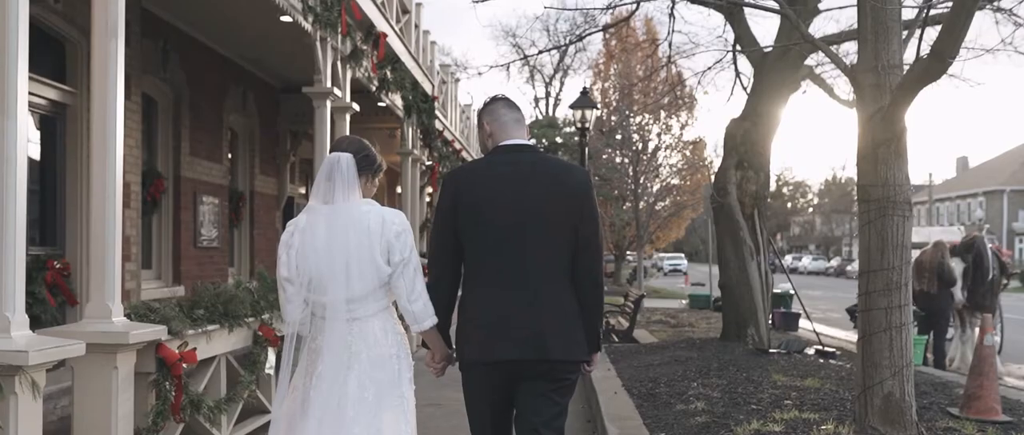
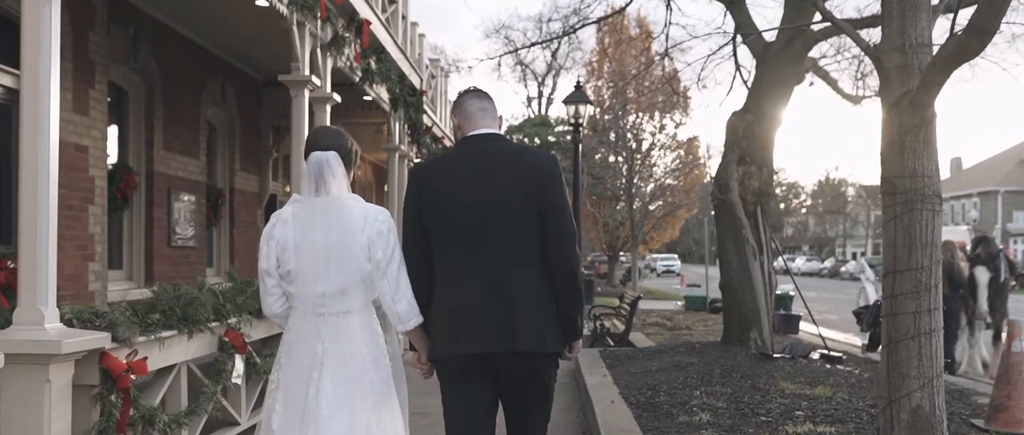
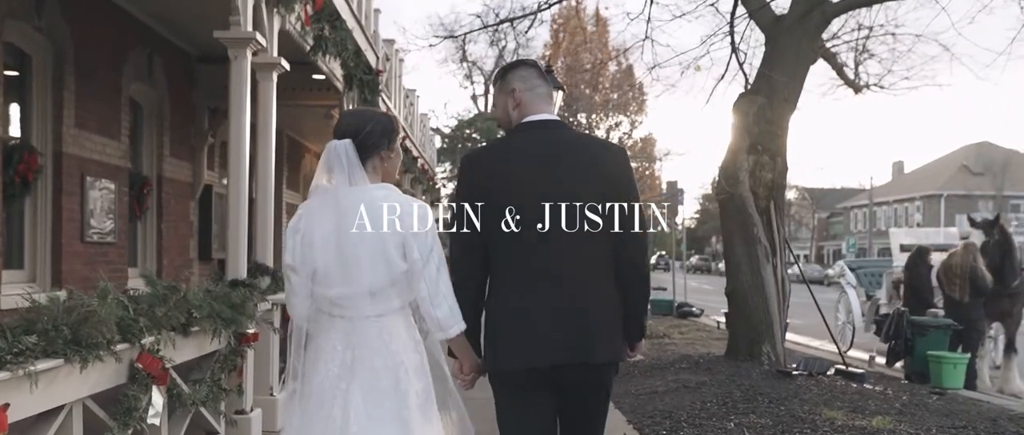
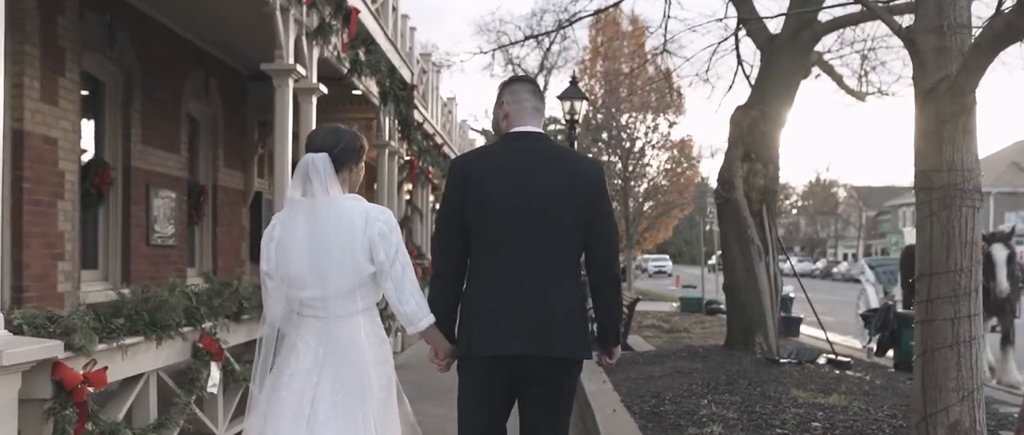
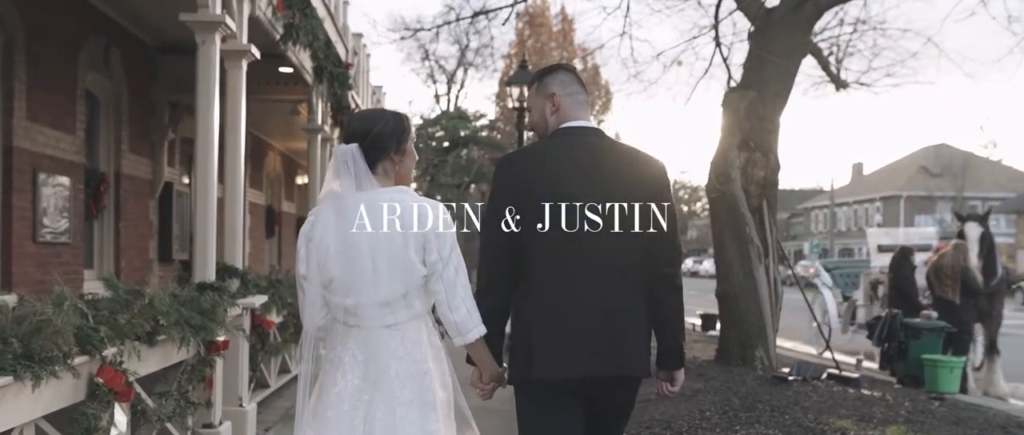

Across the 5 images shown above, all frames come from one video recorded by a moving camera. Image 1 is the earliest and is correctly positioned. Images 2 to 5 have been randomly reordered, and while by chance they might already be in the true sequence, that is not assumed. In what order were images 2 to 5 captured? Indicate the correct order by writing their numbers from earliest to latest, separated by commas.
2, 4, 3, 5
